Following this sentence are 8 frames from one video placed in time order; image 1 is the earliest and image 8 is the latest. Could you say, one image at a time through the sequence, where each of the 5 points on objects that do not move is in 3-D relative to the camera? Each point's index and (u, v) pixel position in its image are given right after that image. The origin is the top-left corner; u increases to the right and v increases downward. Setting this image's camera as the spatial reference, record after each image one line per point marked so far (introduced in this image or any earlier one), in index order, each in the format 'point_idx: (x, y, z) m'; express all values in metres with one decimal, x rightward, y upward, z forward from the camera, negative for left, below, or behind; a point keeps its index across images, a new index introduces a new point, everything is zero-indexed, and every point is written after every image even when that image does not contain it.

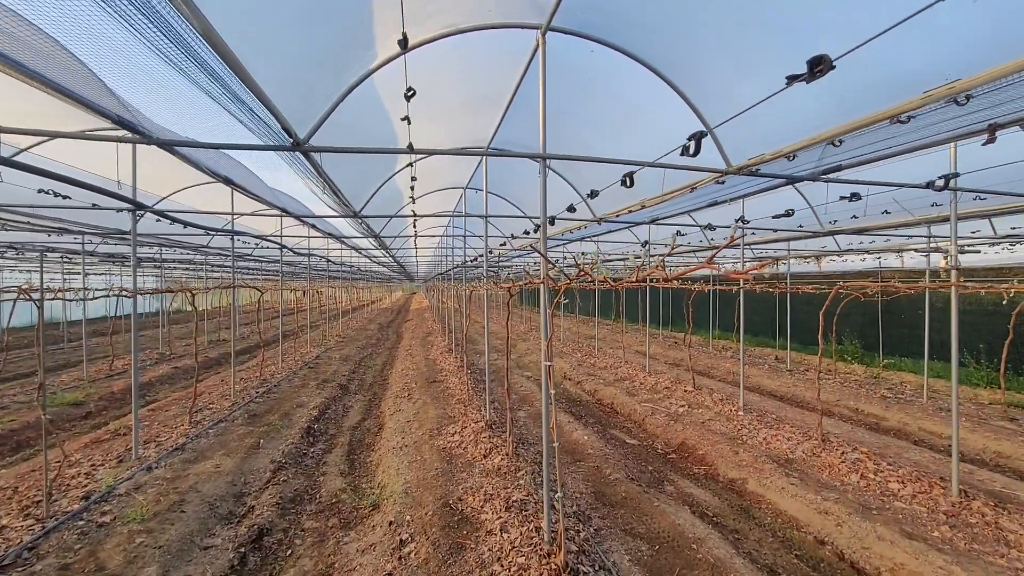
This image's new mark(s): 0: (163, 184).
0: (-5.5, +1.7, +7.7) m
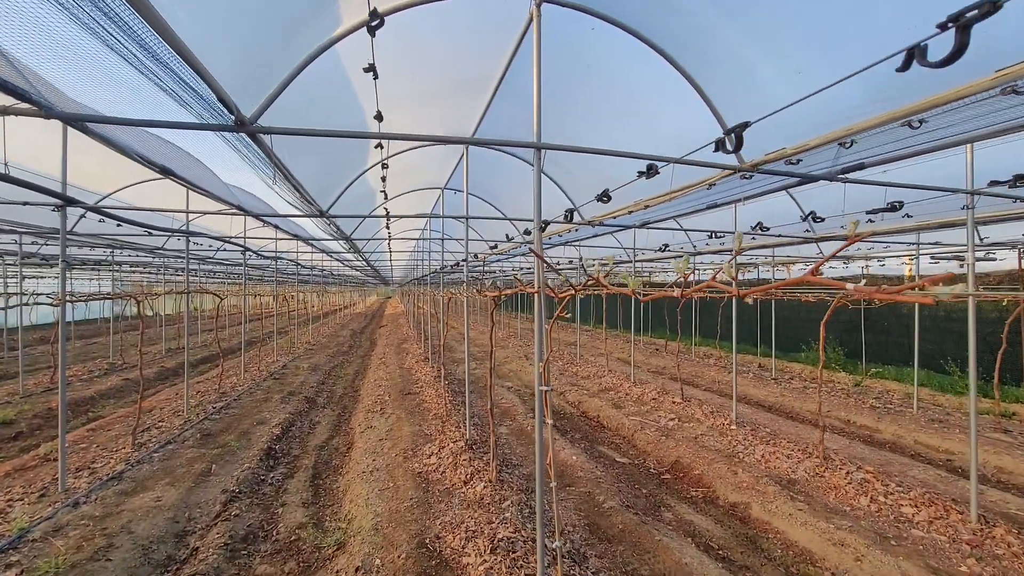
0: (-5.8, +1.6, +7.0) m
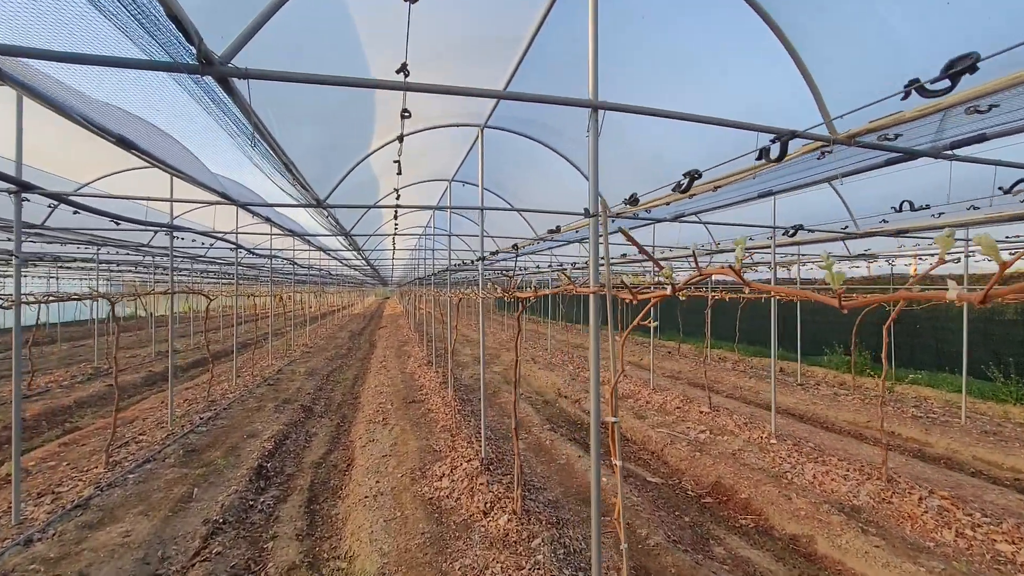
0: (-5.6, +1.6, +6.4) m
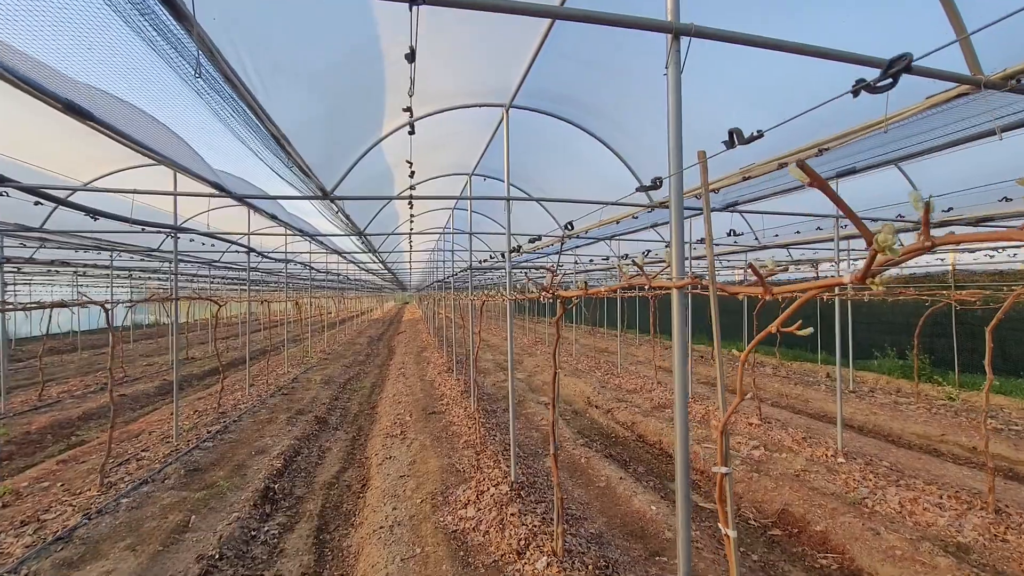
0: (-5.2, +1.5, +6.0) m
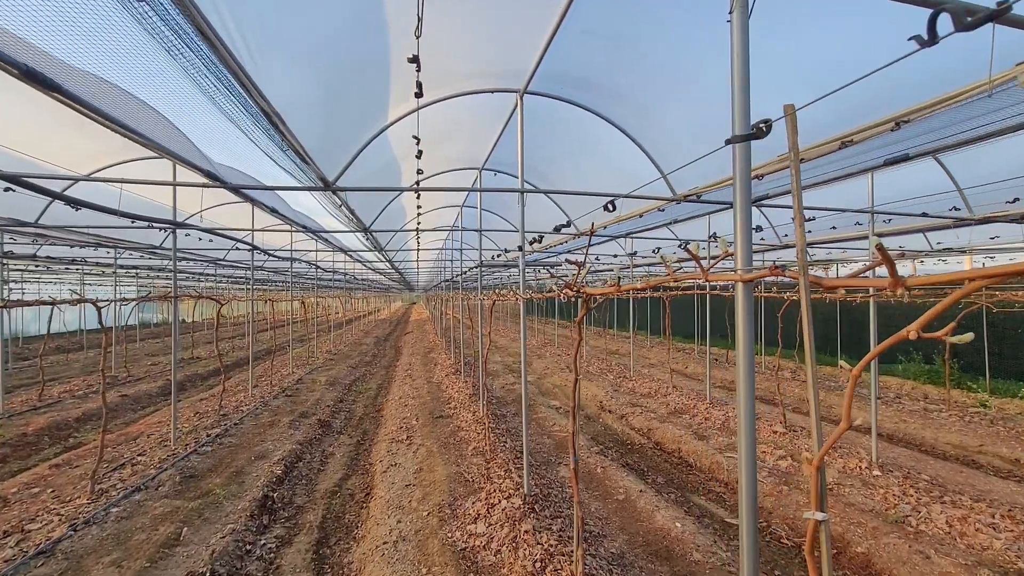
0: (-5.1, +1.5, +5.7) m
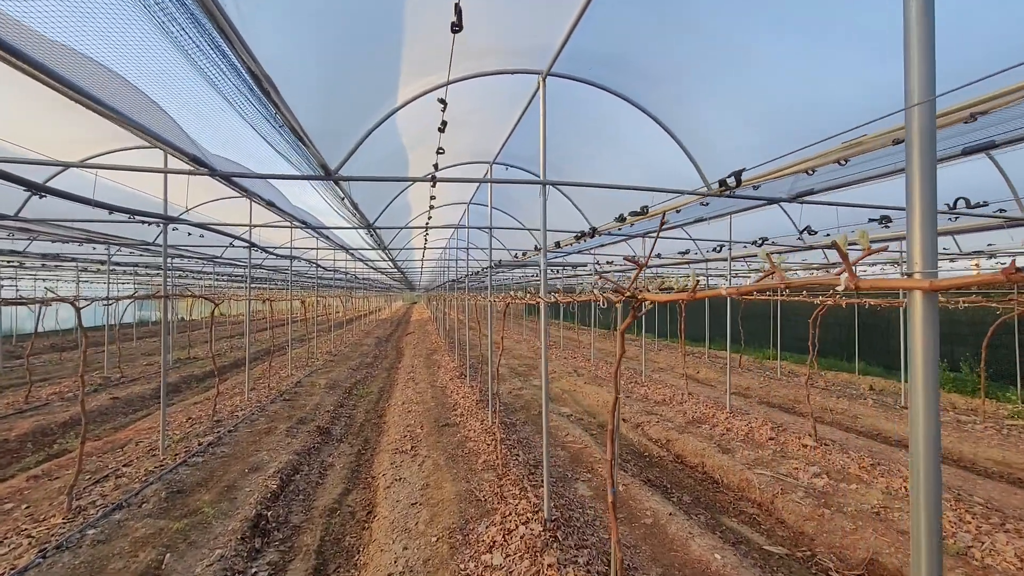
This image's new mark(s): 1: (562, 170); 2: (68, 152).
0: (-4.9, +1.6, +5.3) m
1: (+0.6, +1.6, +6.6) m
2: (-5.0, +1.5, +5.4) m
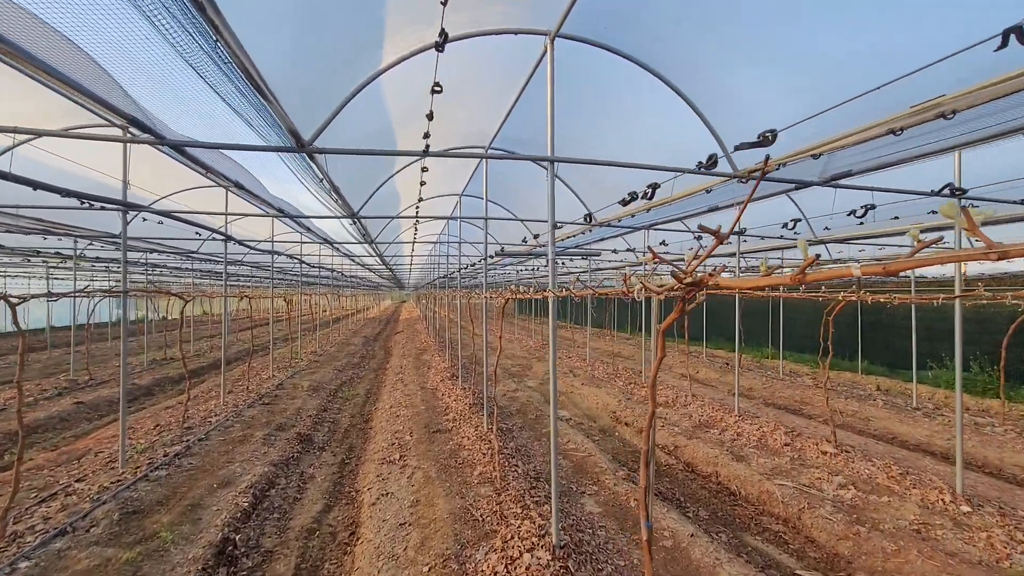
0: (-4.9, +1.6, +4.7) m
1: (+0.6, +1.6, +6.2) m
2: (-5.0, +1.6, +4.8) m
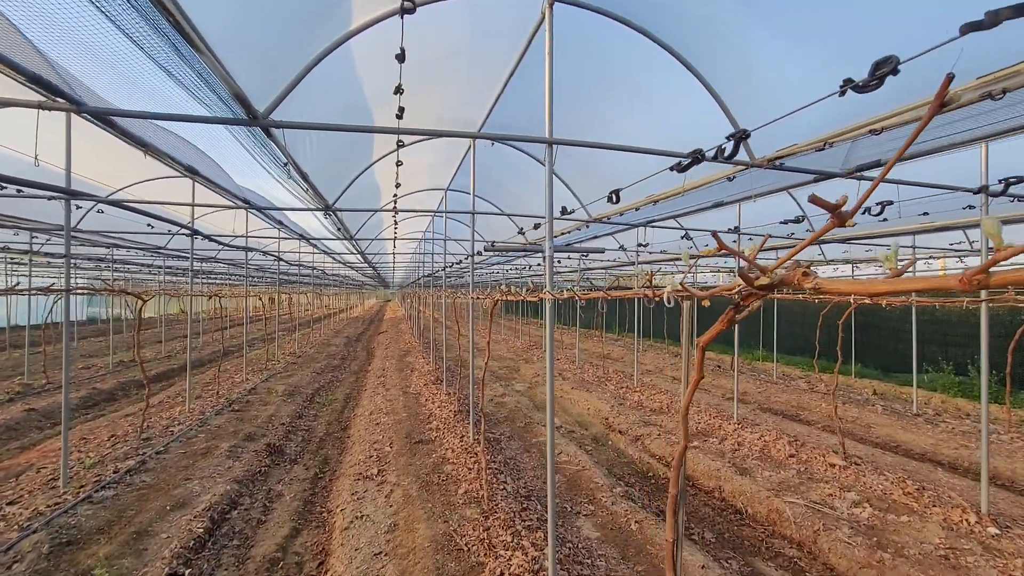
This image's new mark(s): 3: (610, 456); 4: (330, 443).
0: (-5.0, +1.6, +4.2) m
1: (+0.5, +1.6, +5.7) m
2: (-5.1, +1.6, +4.2) m
3: (+1.2, -2.1, +6.1) m
4: (-2.5, -2.1, +6.7) m
